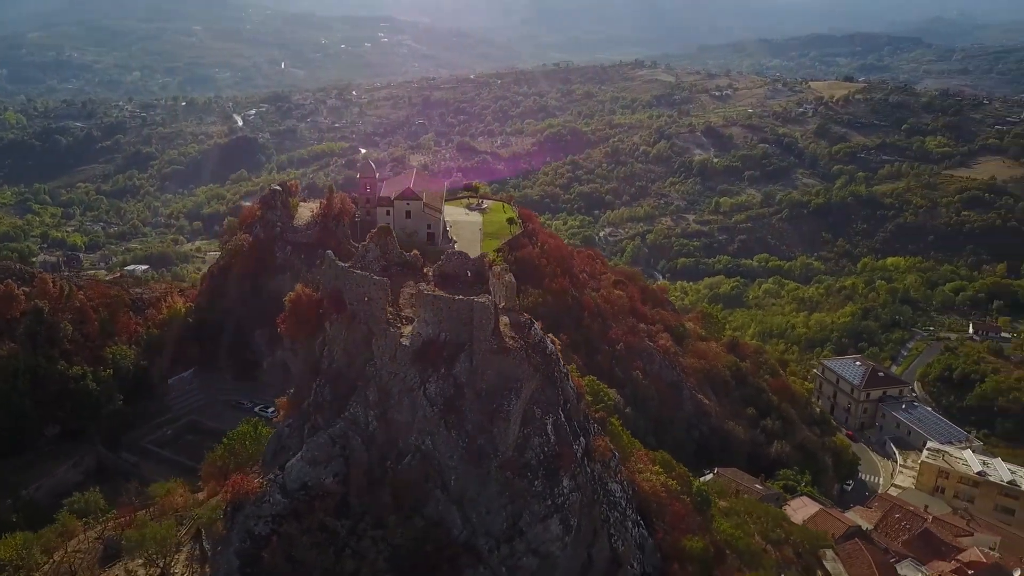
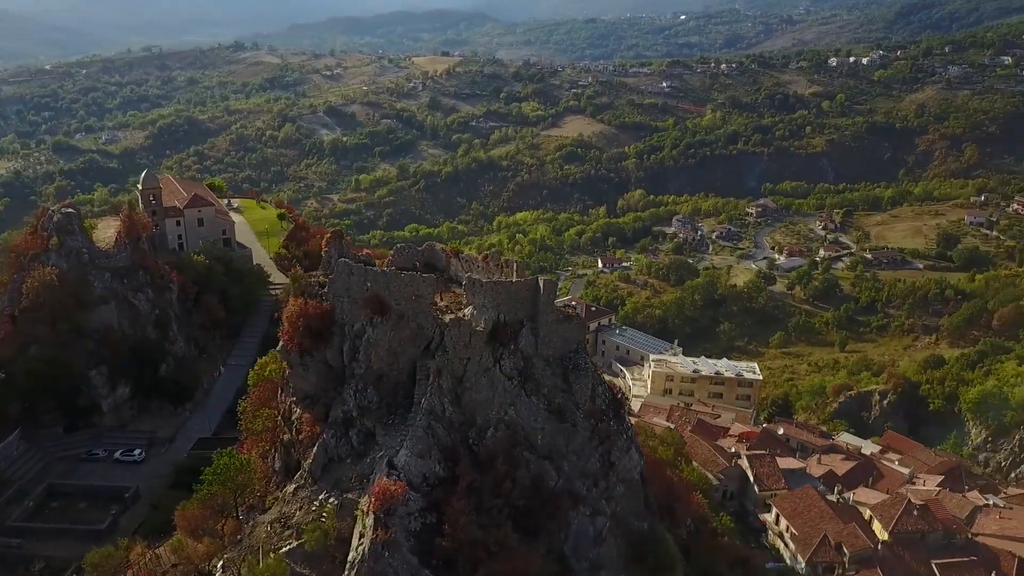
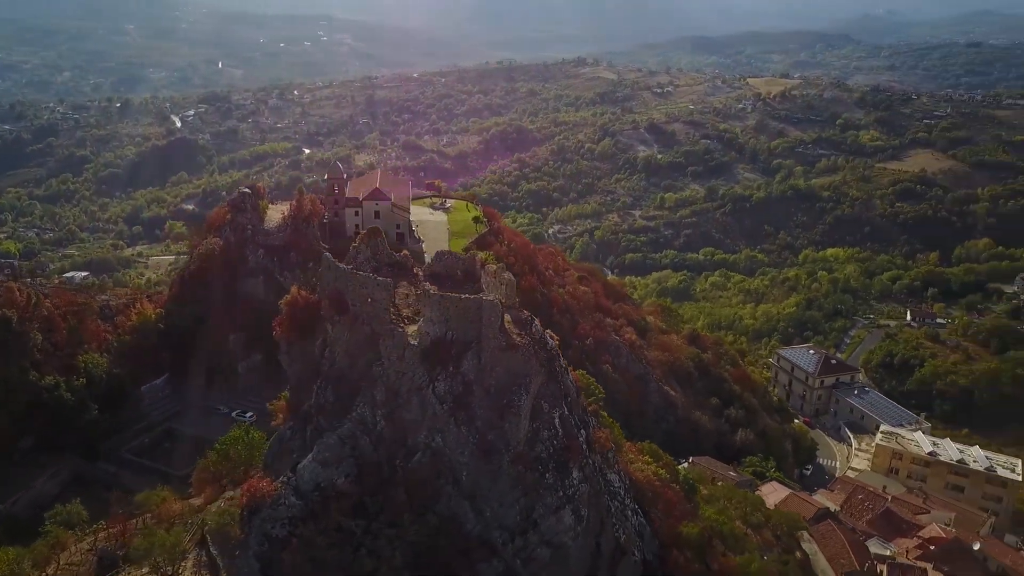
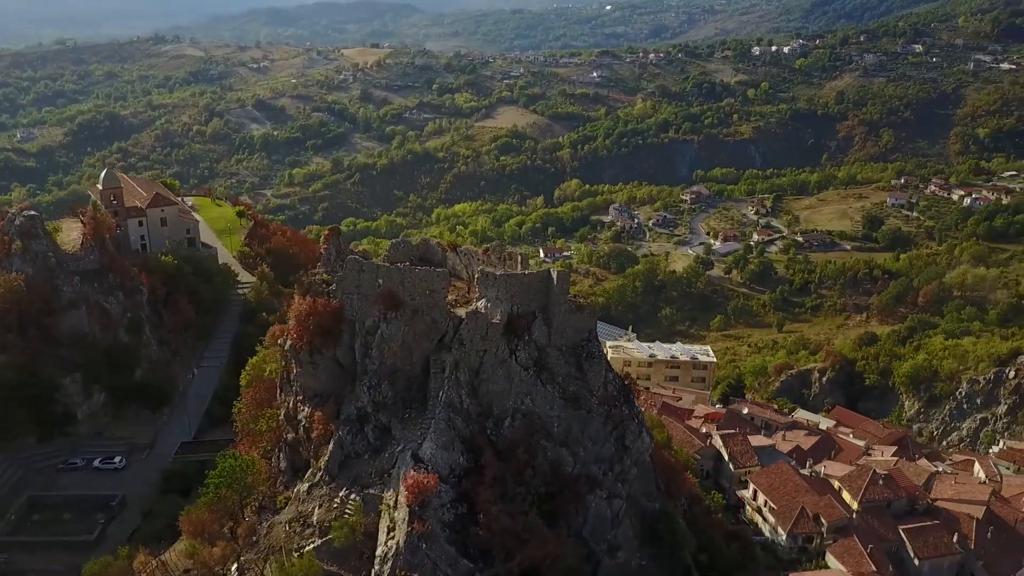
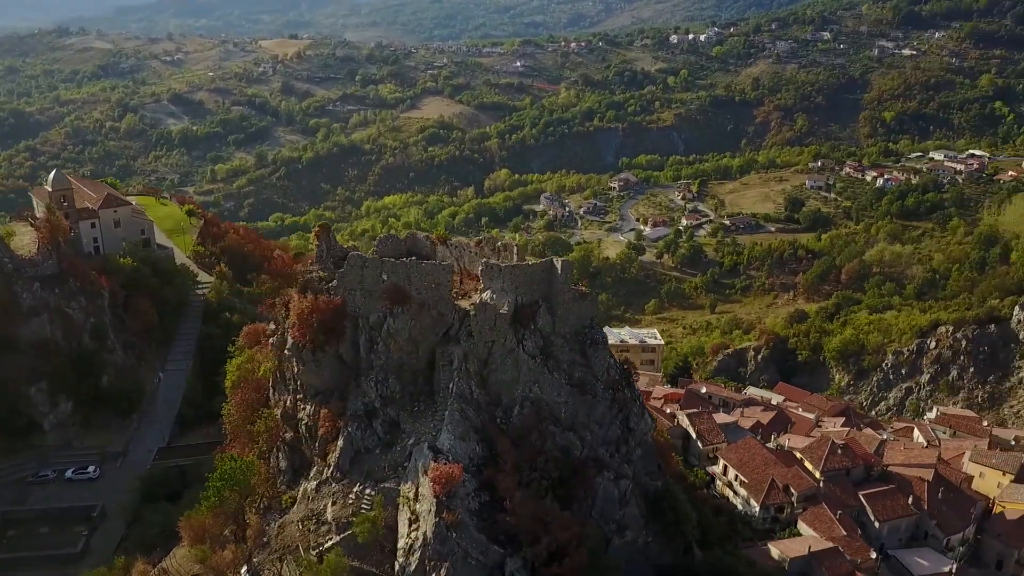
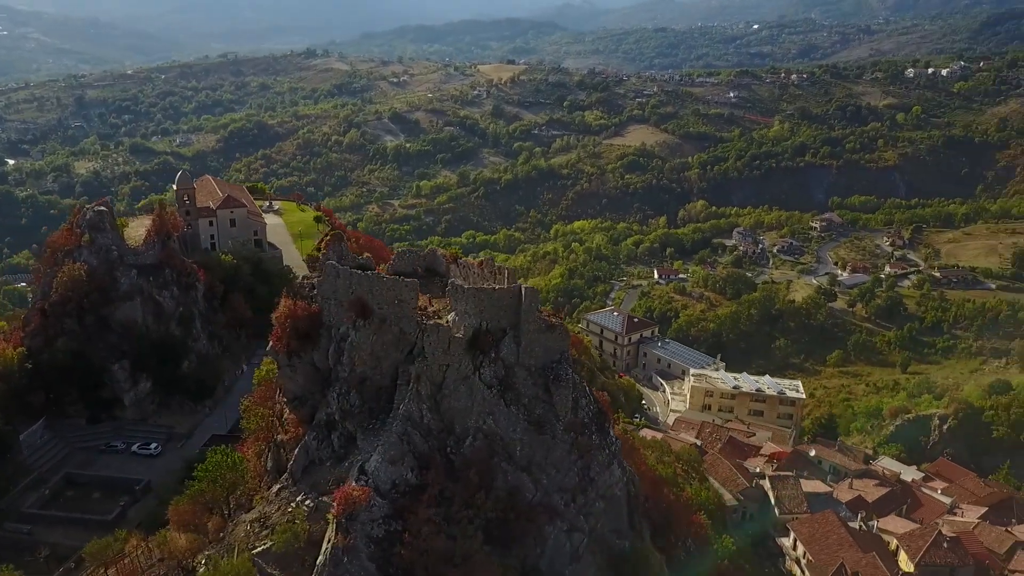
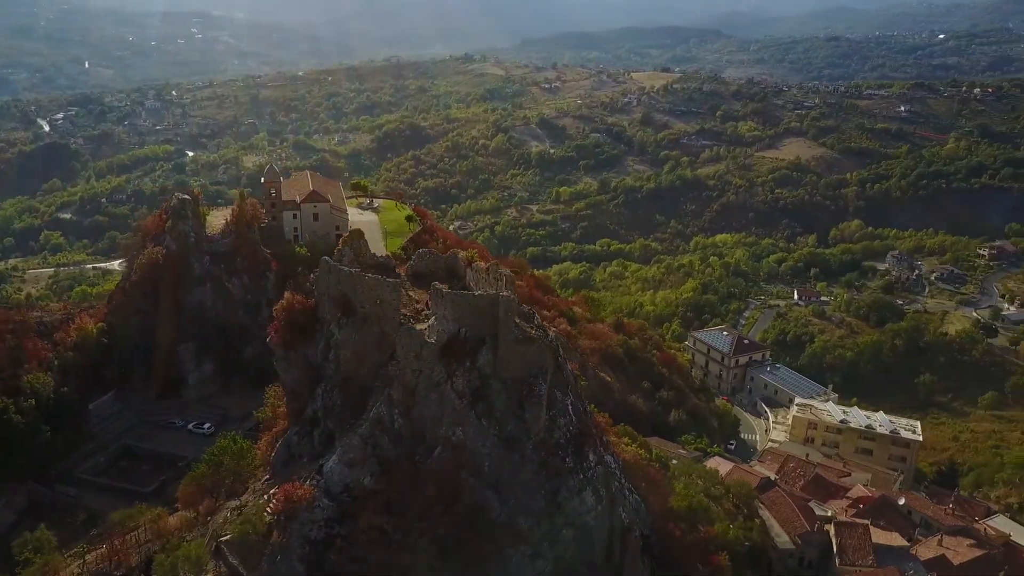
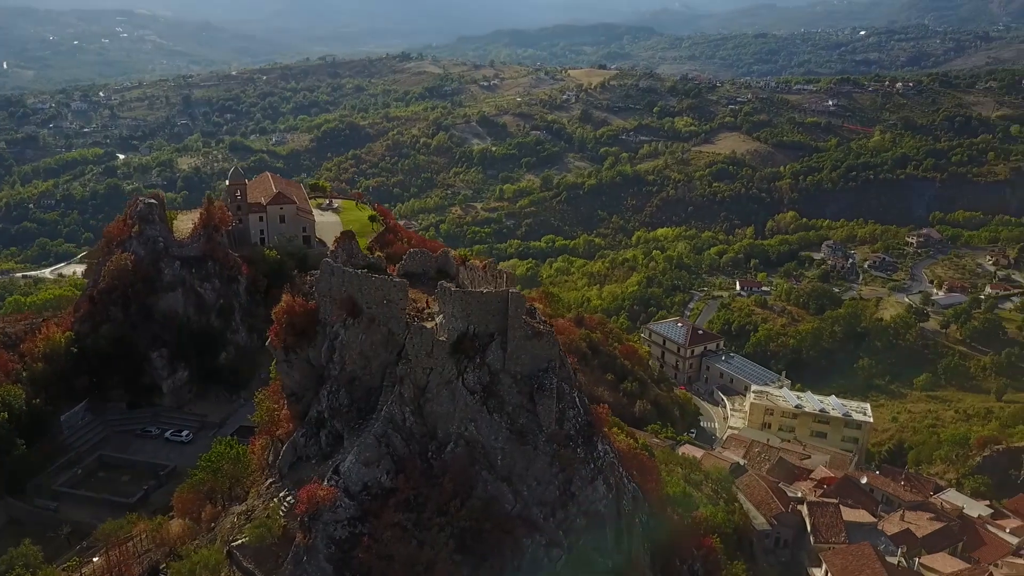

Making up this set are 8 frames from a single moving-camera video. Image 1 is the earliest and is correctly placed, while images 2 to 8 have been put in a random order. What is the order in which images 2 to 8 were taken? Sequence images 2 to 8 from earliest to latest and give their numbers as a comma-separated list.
3, 7, 8, 6, 2, 4, 5
